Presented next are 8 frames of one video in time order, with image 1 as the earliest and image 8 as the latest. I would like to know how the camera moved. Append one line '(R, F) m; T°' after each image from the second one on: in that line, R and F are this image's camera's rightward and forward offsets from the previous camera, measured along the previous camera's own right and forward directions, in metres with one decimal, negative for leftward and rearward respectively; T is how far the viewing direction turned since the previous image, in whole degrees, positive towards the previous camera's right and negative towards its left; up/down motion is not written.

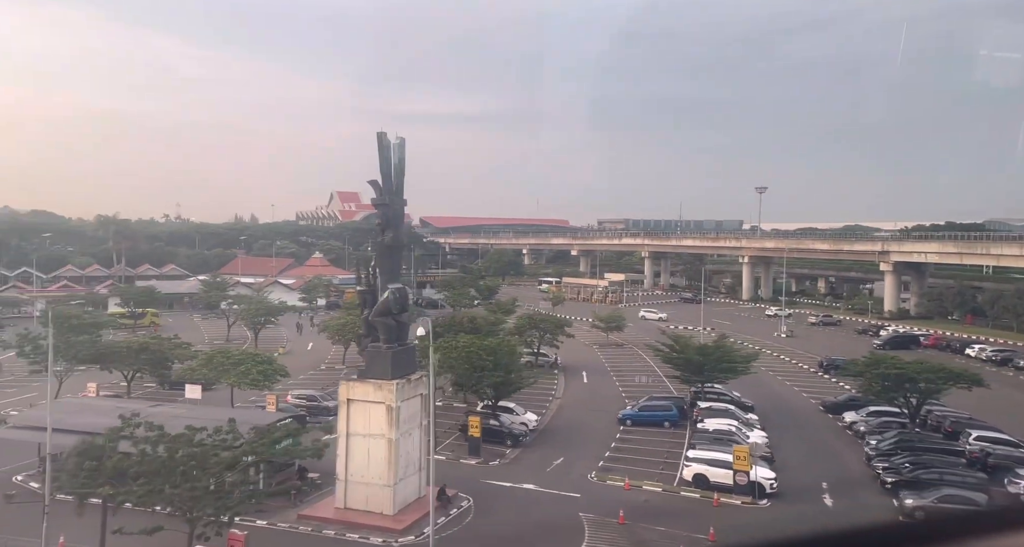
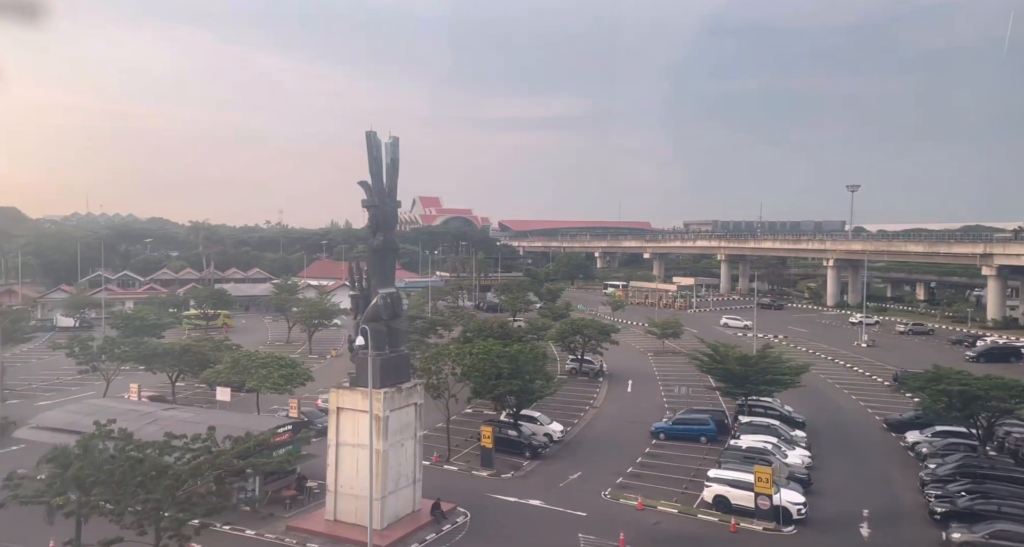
(+1.5, +0.9) m; -6°
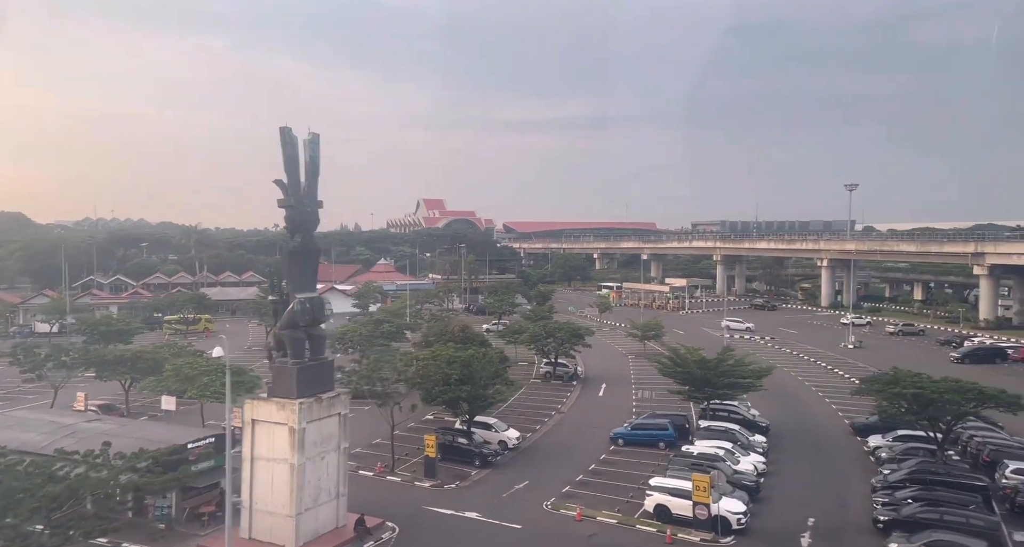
(+1.3, +0.4) m; 0°
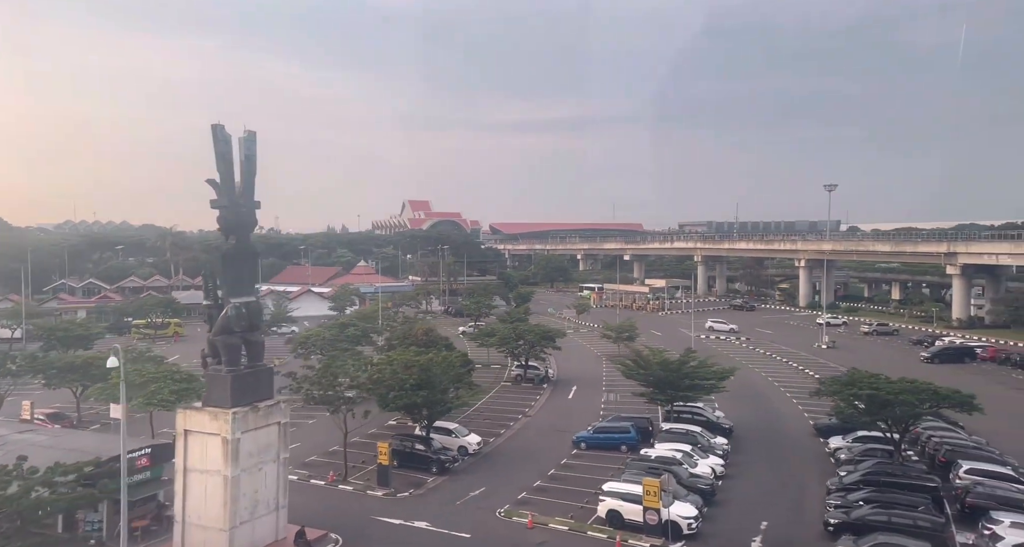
(+0.7, +0.2) m; +1°
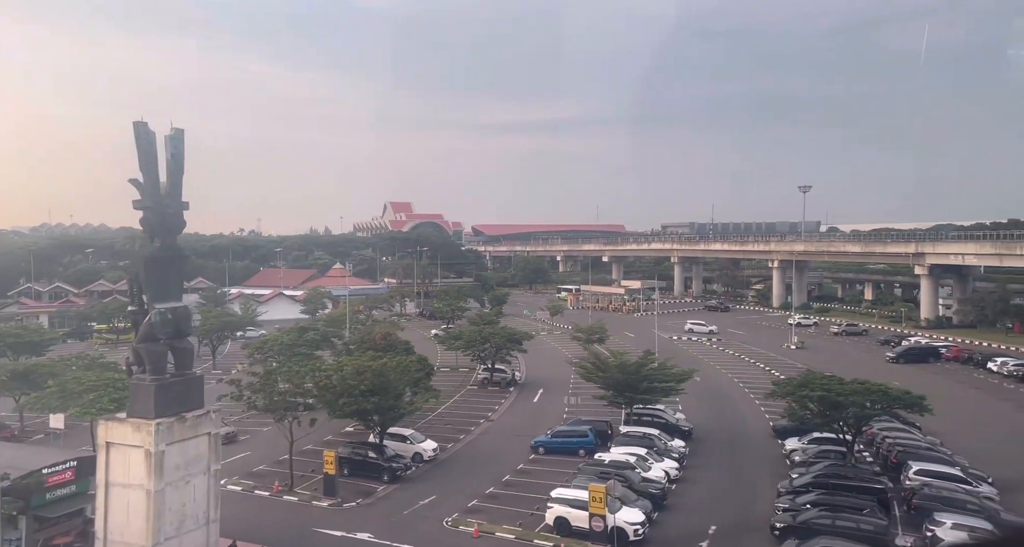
(+0.7, +0.2) m; +1°
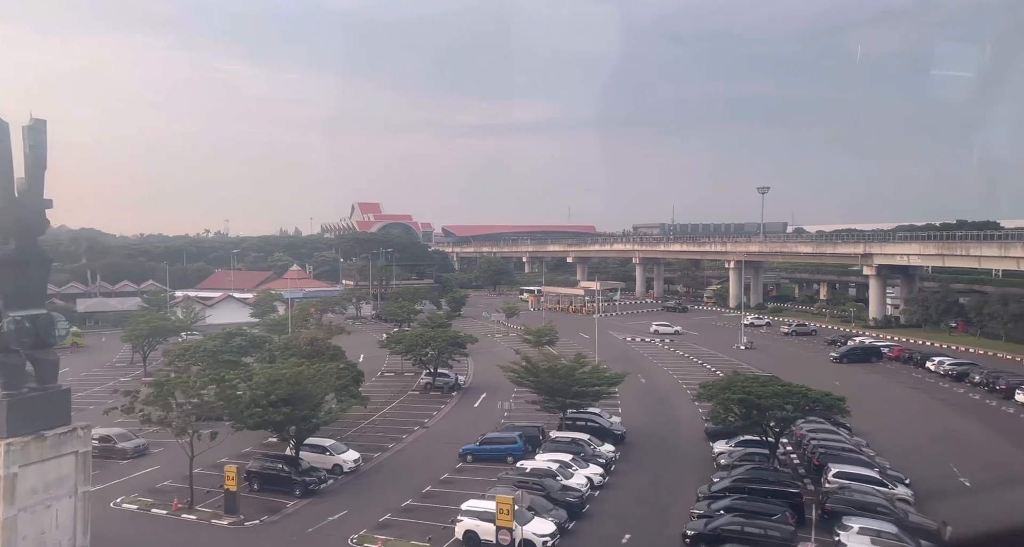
(+1.1, +0.4) m; +2°
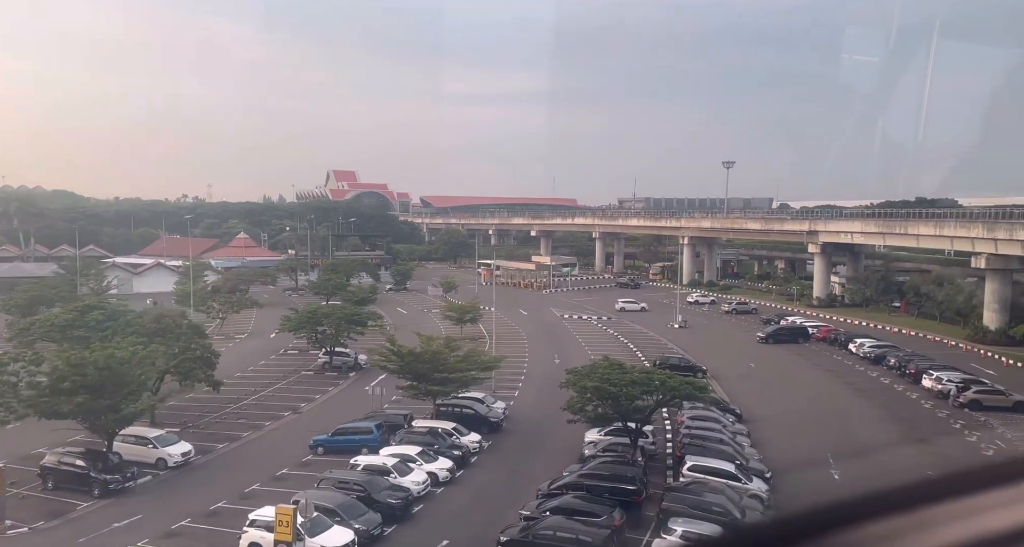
(+2.8, +1.7) m; +2°
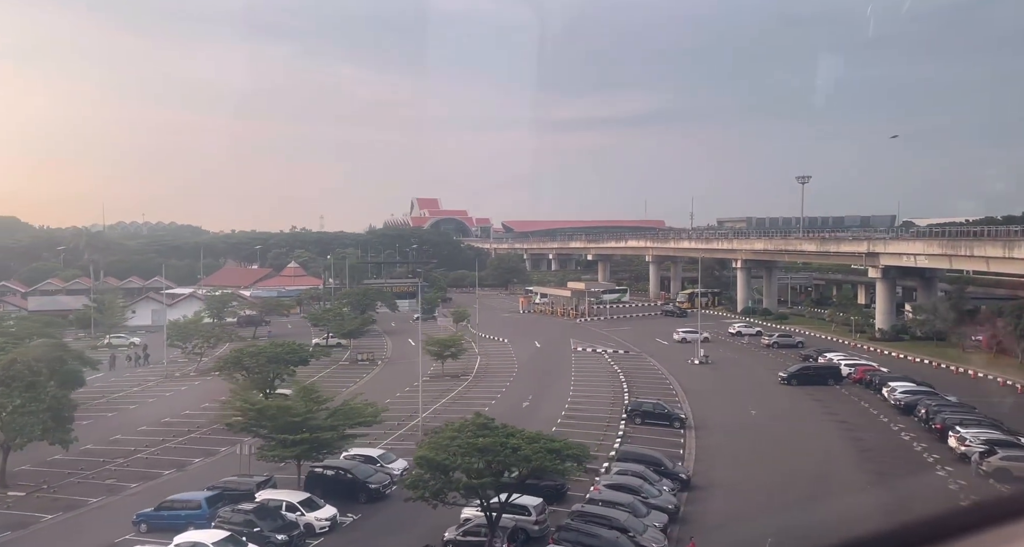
(+4.6, +3.6) m; -6°
